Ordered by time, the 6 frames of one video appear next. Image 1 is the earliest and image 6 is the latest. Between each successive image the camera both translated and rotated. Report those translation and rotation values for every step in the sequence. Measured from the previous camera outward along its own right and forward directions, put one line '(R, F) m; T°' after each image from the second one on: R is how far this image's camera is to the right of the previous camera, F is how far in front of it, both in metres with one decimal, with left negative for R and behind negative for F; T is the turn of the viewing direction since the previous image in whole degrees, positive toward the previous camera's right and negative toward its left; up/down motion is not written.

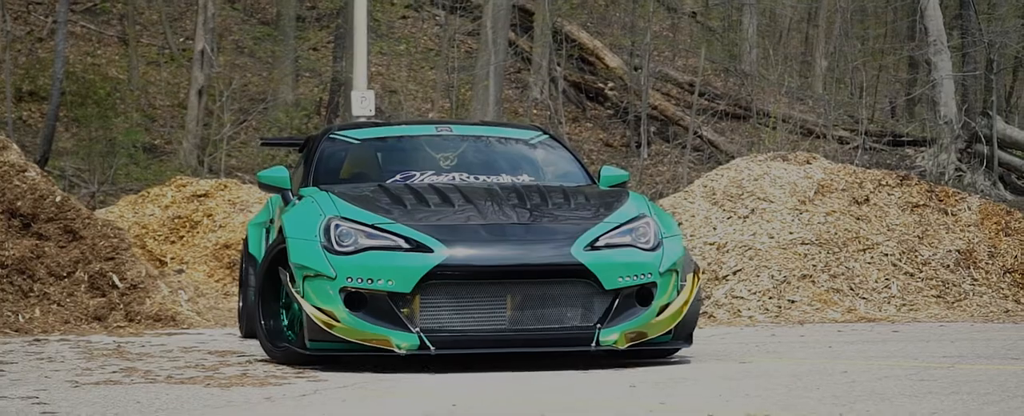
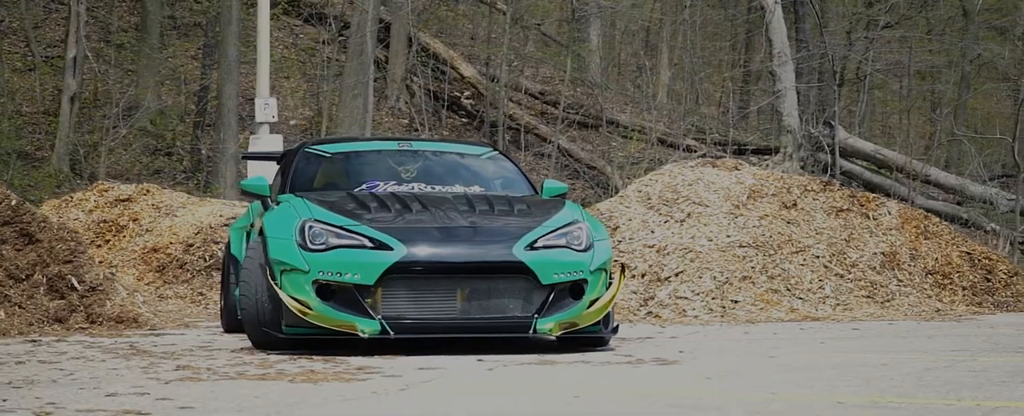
(-0.9, -0.3) m; +6°
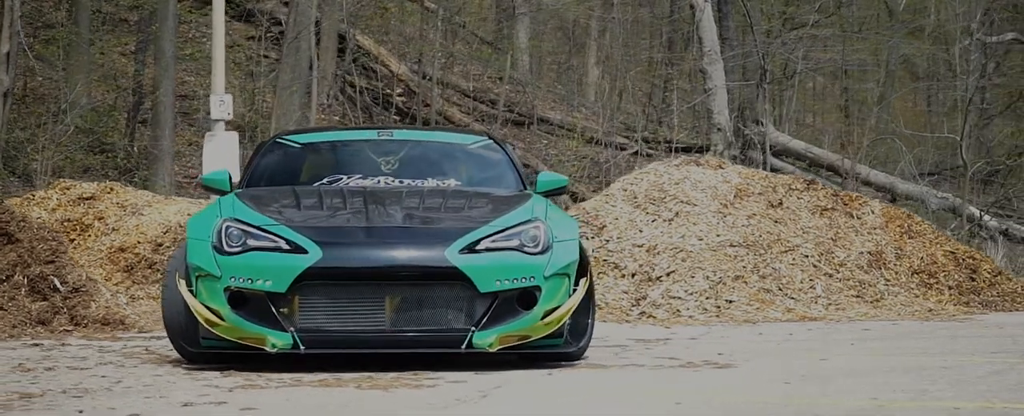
(-0.6, +0.2) m; +3°
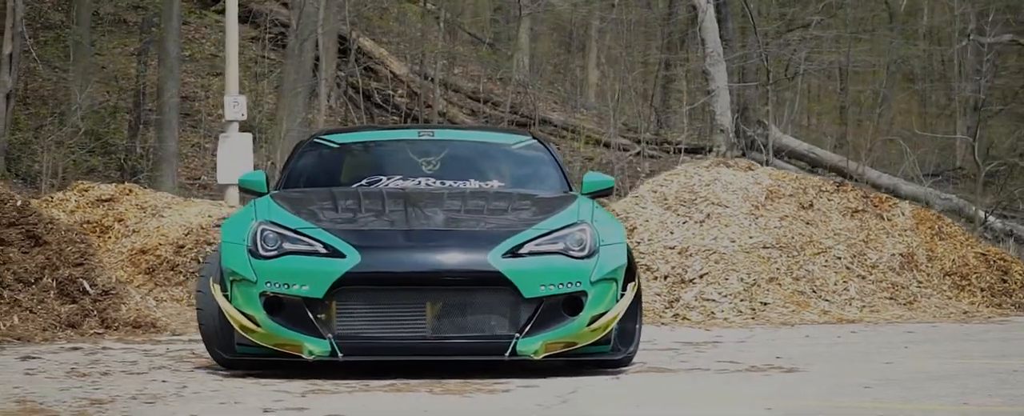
(-0.3, +0.1) m; 0°
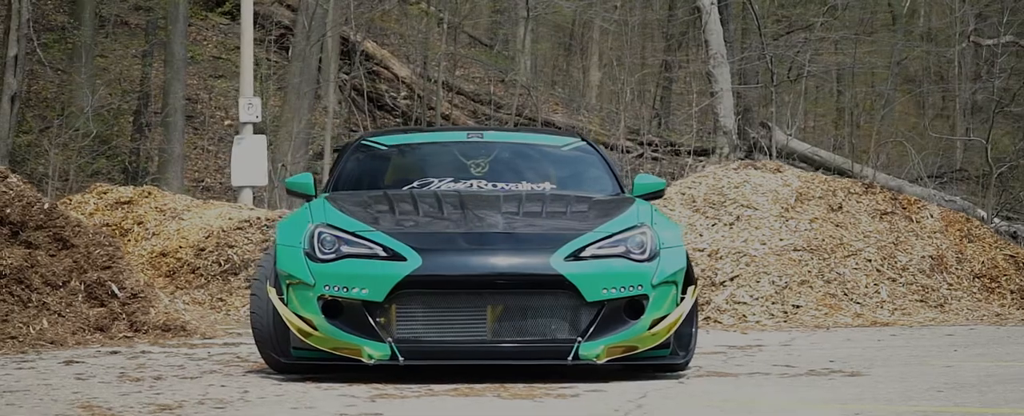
(-0.3, +0.1) m; 0°
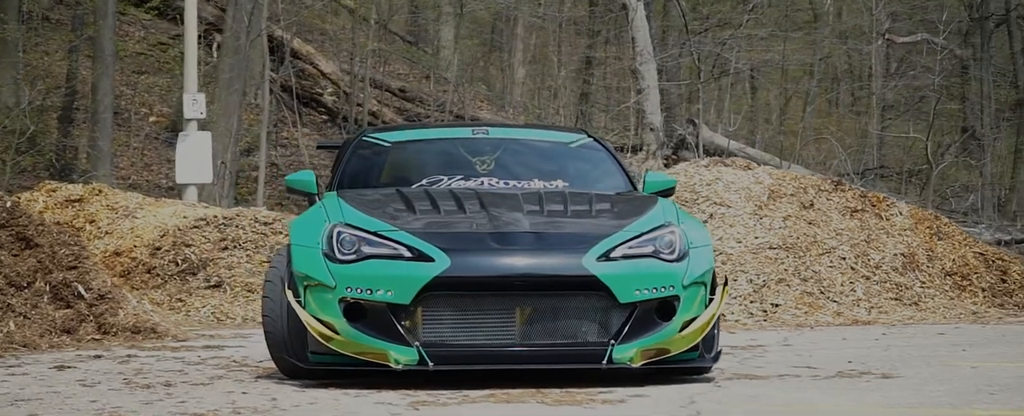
(-0.4, +0.2) m; +3°
